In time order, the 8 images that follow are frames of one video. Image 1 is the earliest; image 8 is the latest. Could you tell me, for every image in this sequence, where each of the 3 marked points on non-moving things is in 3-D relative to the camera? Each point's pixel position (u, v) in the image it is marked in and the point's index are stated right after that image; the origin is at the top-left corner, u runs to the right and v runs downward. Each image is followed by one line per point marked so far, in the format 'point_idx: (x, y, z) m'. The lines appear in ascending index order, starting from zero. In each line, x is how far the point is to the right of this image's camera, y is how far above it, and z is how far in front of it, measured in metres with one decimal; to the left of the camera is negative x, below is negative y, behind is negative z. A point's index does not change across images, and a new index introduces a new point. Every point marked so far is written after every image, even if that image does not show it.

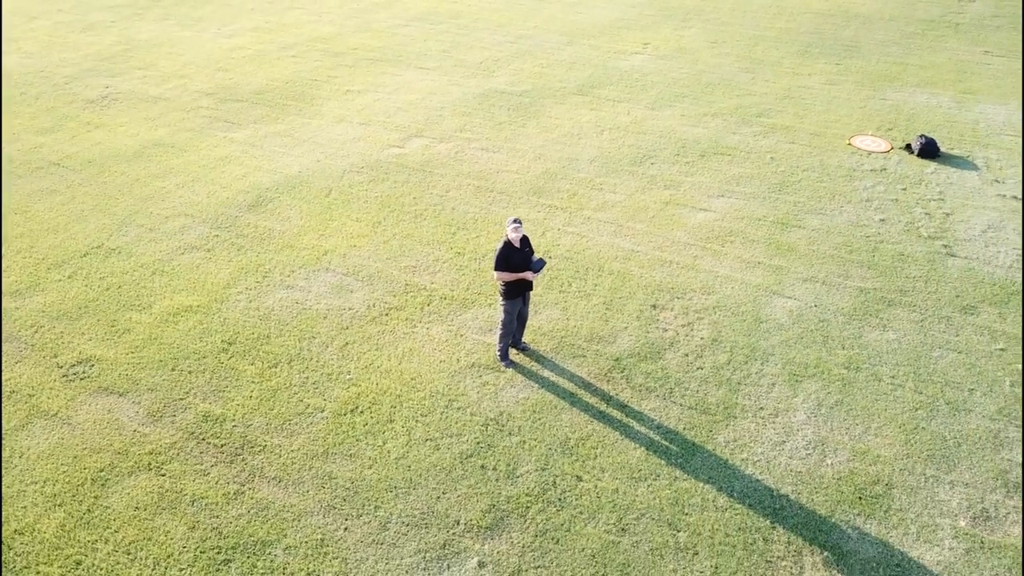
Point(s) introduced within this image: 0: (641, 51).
0: (+1.8, +3.2, +11.3) m
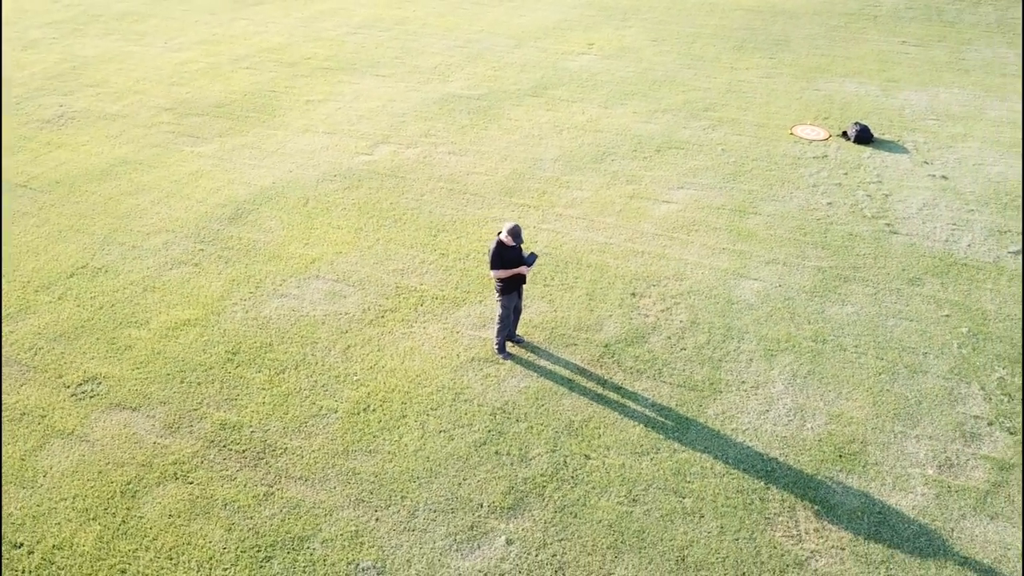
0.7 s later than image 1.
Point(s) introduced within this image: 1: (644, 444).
0: (+1.1, +3.4, +11.7) m
1: (+0.9, -1.0, +5.4) m
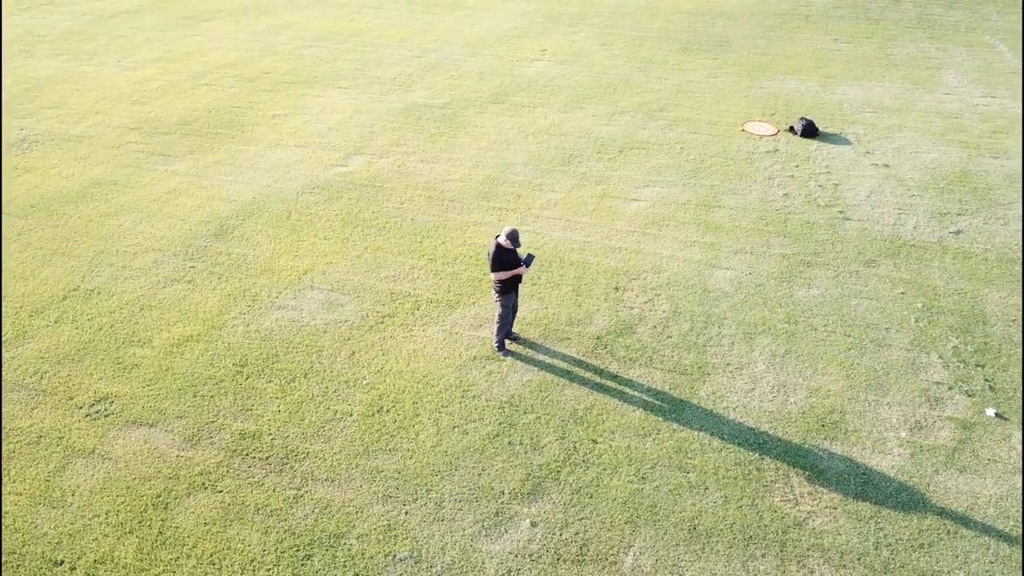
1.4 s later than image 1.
0: (+0.4, +3.4, +12.1) m
1: (+0.9, -1.0, +5.8) m
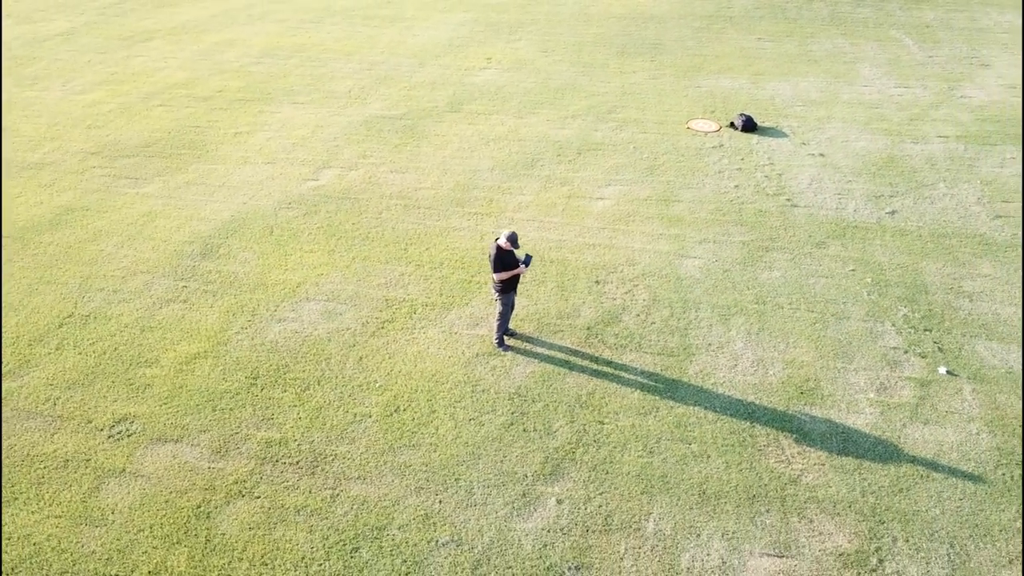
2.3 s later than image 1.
0: (-0.4, +3.4, +12.5) m
1: (+1.0, -0.9, +6.3) m
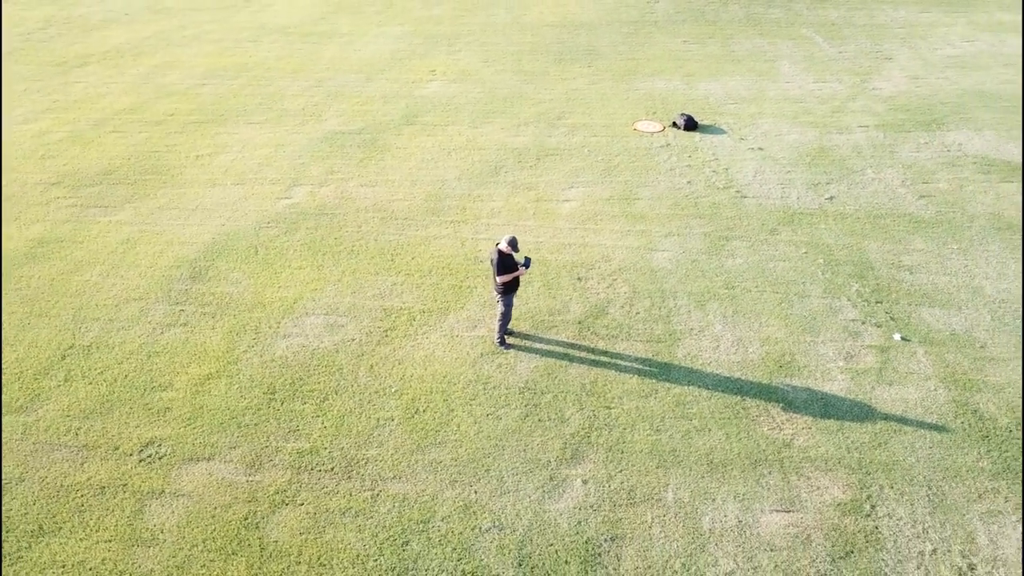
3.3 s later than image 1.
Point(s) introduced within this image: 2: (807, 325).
0: (-1.2, +3.3, +12.9) m
1: (+1.1, -0.8, +6.8) m
2: (+2.7, -0.3, +7.6) m
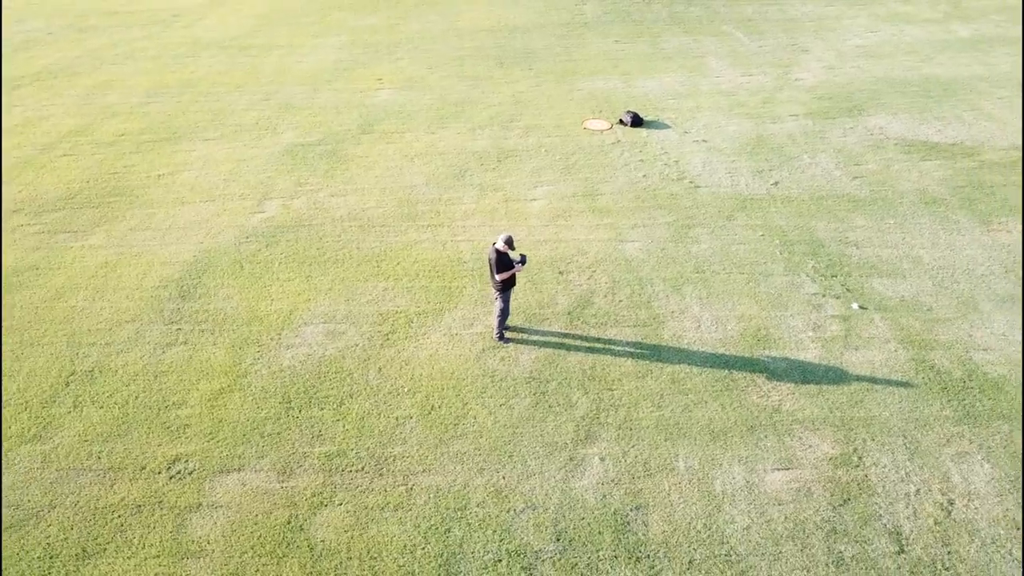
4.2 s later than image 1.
0: (-2.1, +3.2, +13.1) m
1: (+1.1, -0.7, +7.3) m
2: (+2.6, -0.1, +8.3) m
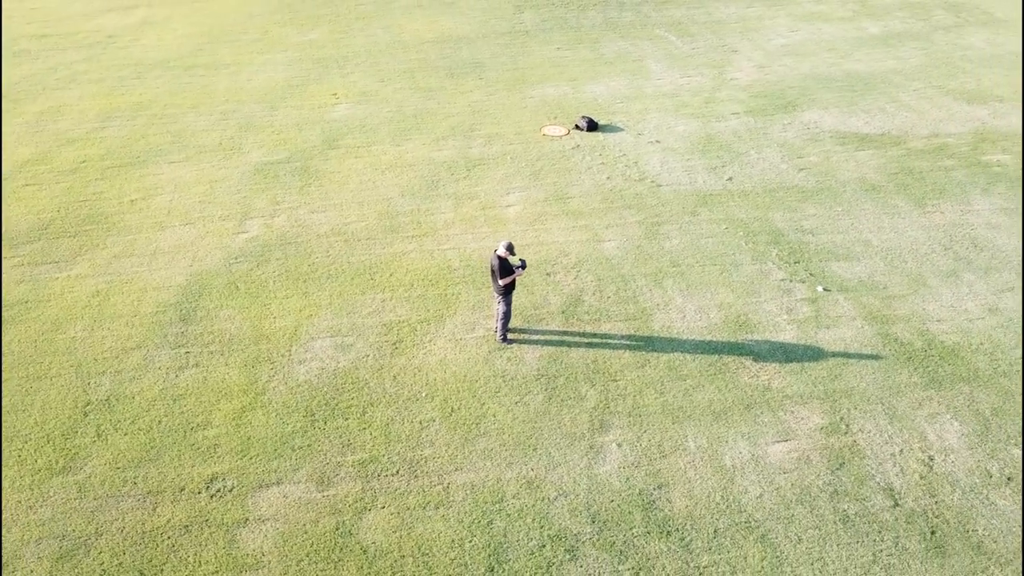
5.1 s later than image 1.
0: (-2.8, +3.0, +13.2) m
1: (+1.2, -0.7, +7.8) m
2: (+2.6, 0.0, +8.9) m
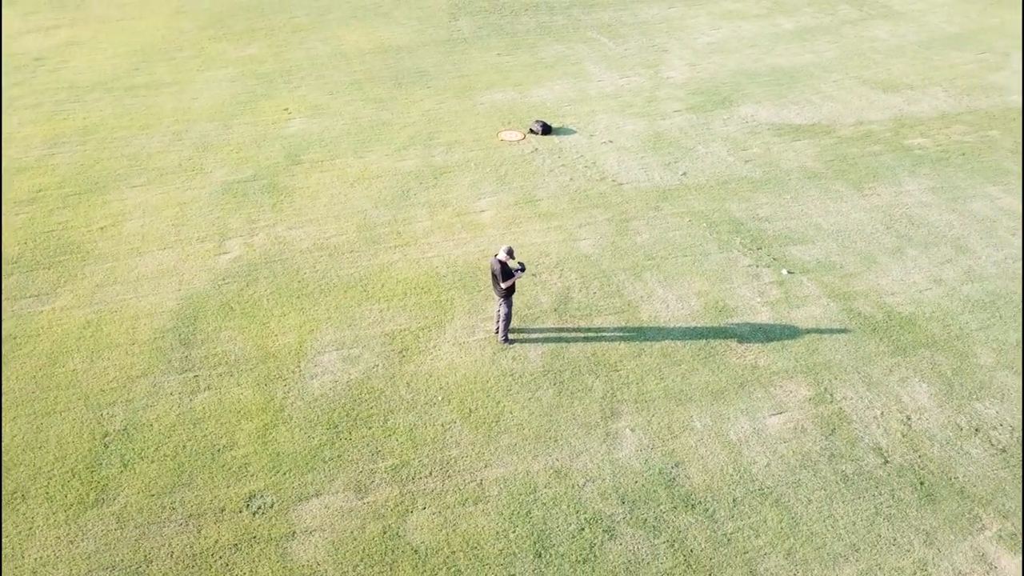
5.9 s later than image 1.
0: (-3.6, +2.8, +13.3) m
1: (+1.2, -0.6, +8.3) m
2: (+2.4, +0.1, +9.5) m
